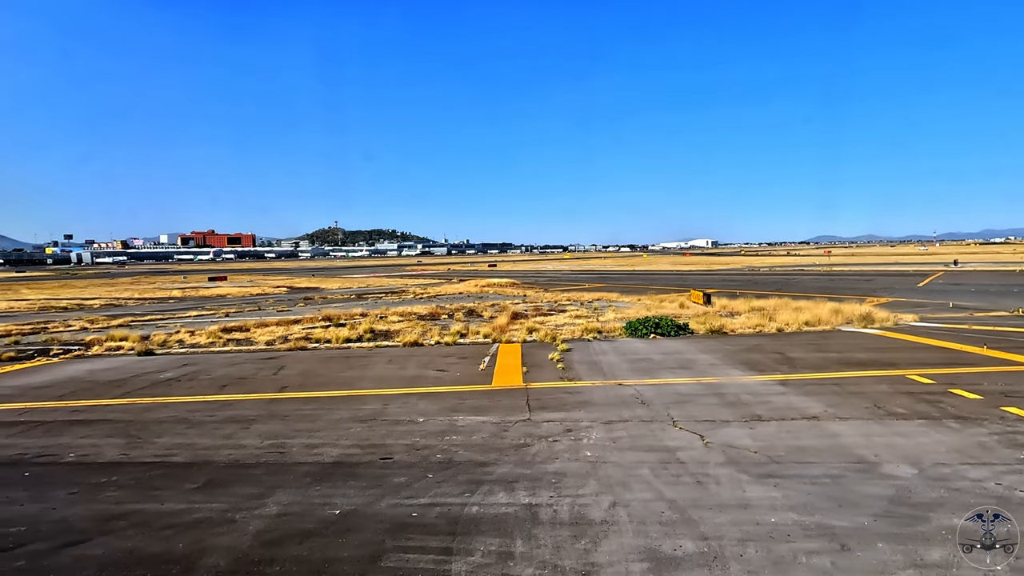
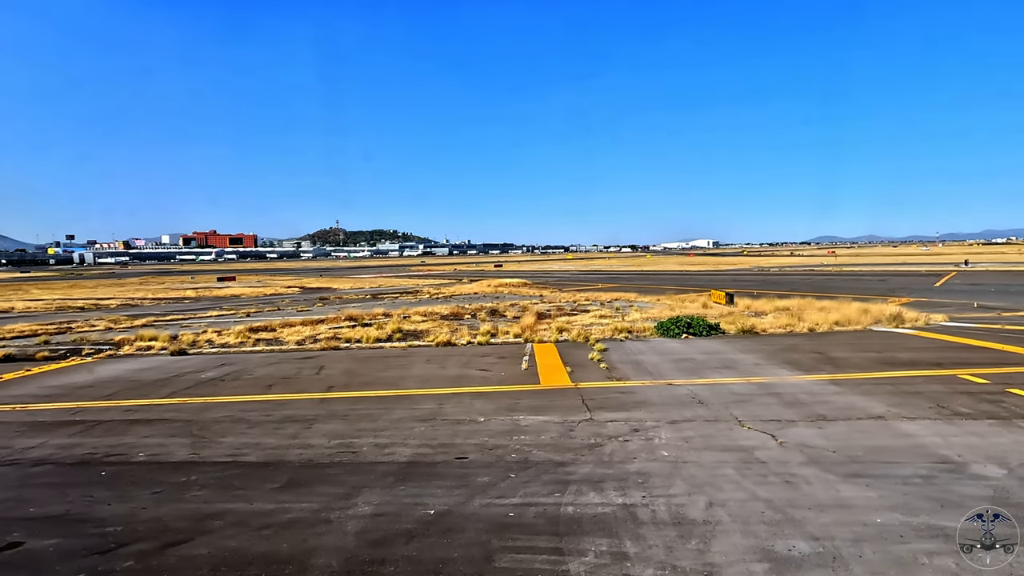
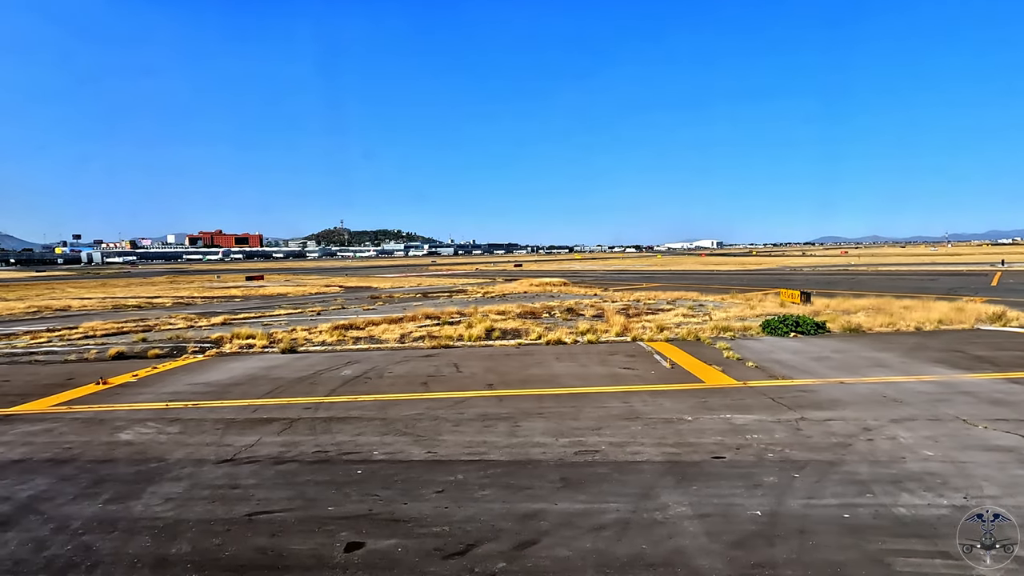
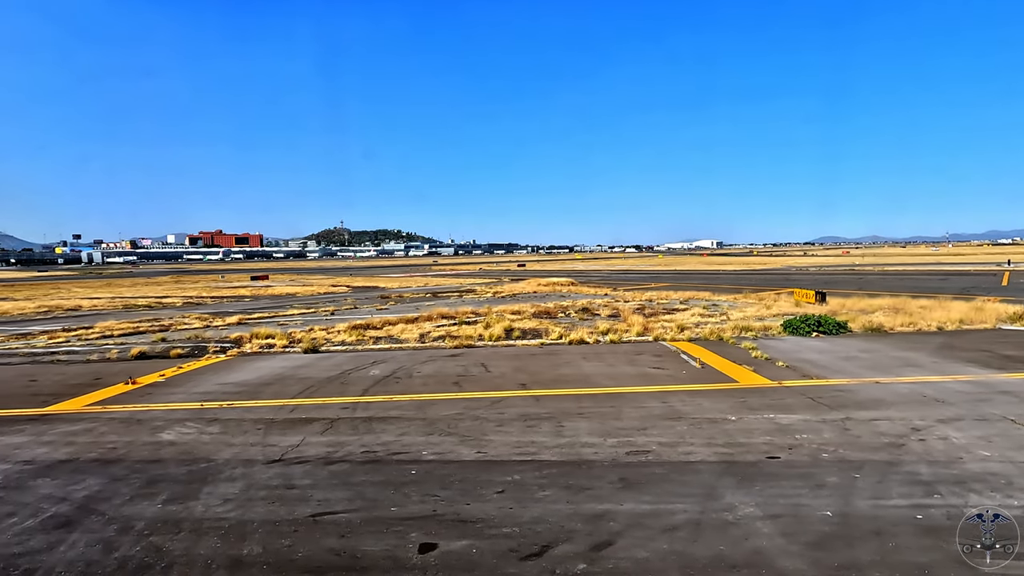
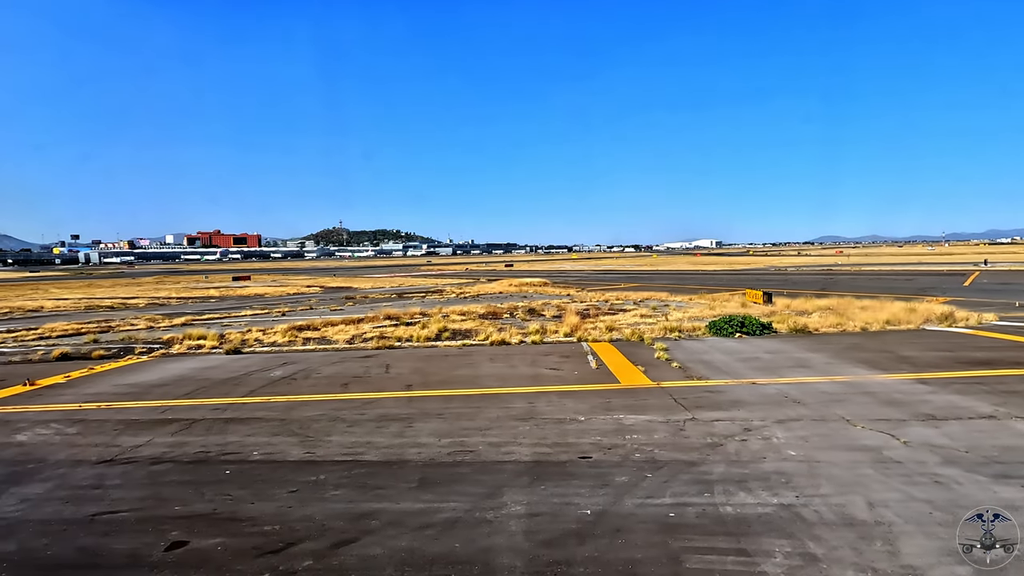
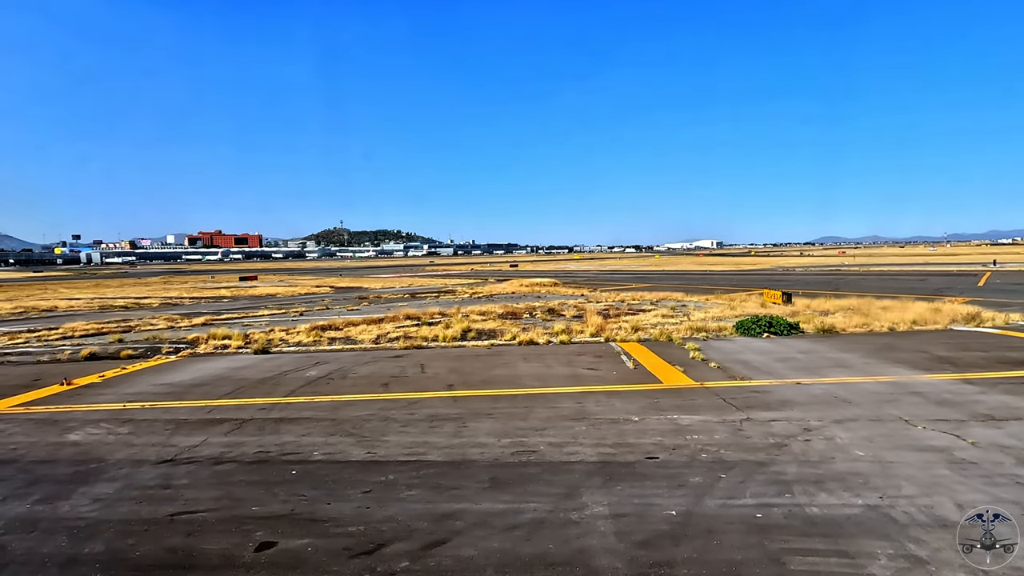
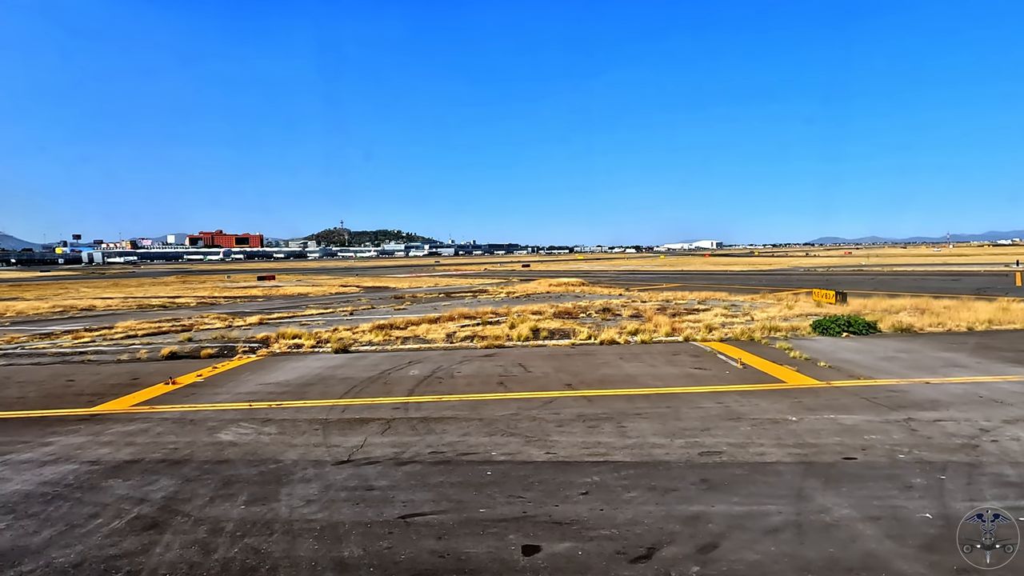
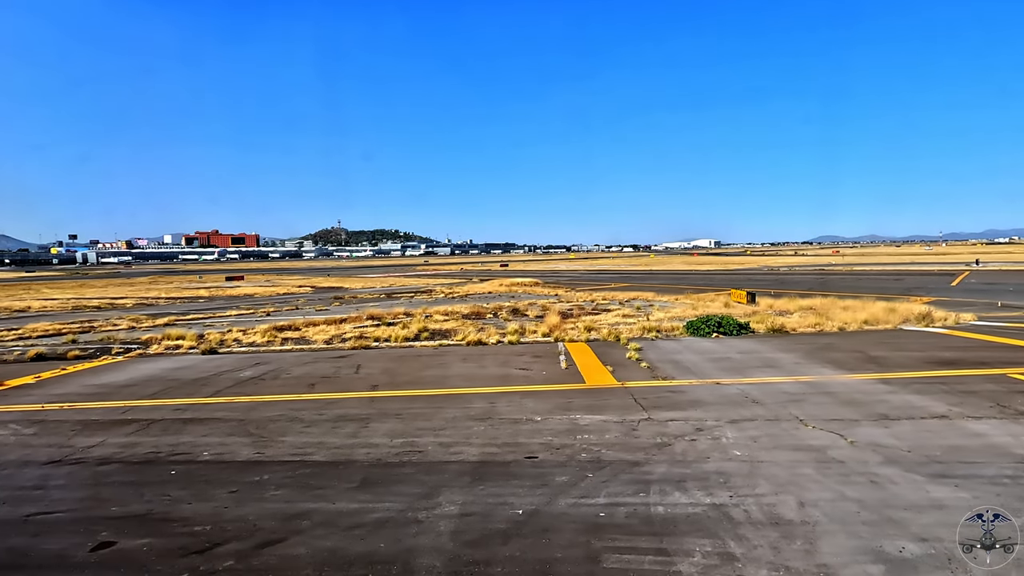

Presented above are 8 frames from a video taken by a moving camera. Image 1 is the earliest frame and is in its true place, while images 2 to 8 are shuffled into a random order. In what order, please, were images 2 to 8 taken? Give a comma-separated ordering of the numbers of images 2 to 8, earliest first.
2, 8, 5, 6, 3, 4, 7
